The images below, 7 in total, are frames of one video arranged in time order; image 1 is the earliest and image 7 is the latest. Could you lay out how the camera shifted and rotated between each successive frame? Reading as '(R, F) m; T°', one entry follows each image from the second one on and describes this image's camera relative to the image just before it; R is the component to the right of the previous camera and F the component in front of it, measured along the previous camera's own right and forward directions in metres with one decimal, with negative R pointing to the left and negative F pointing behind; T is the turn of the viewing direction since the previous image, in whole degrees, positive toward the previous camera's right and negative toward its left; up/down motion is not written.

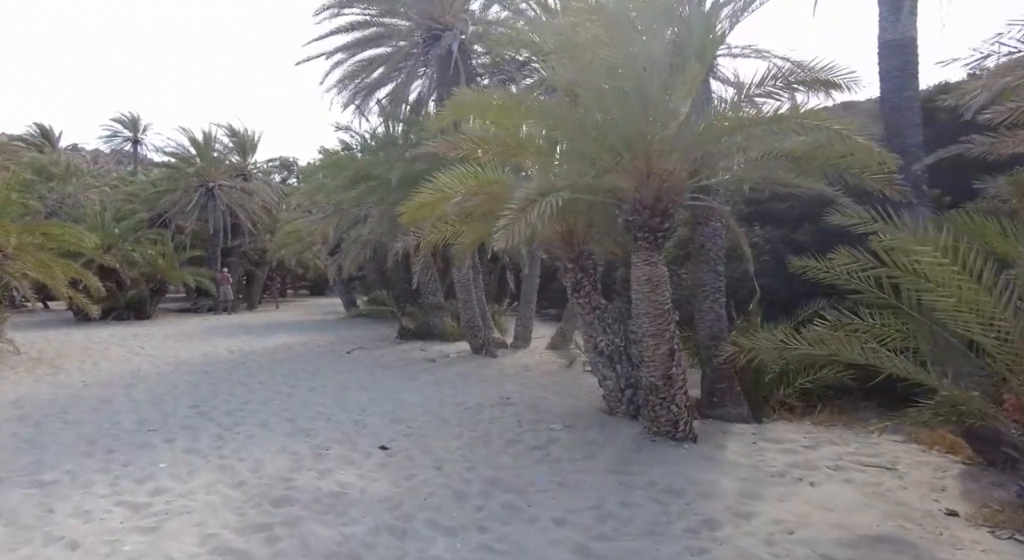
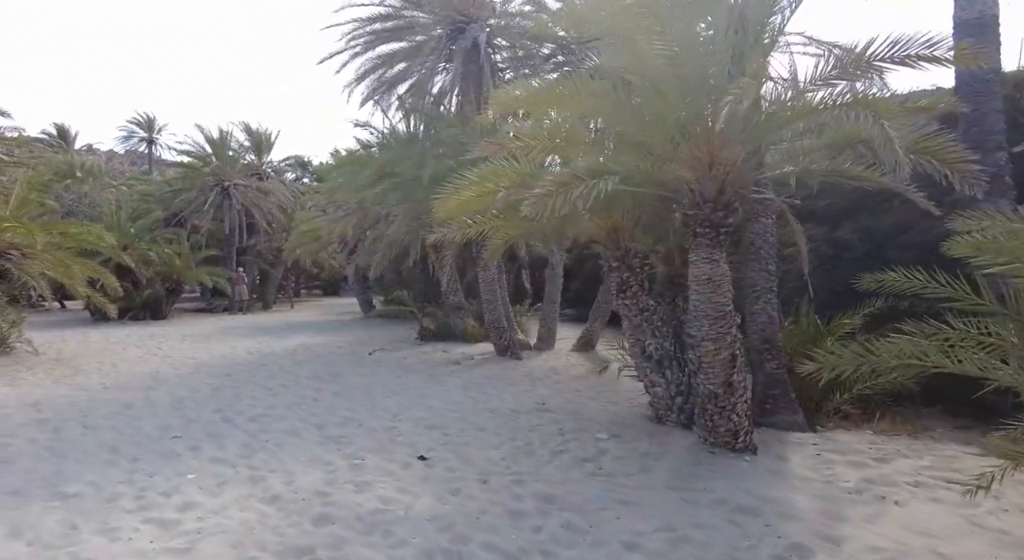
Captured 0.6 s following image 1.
(-0.3, +0.3) m; -1°
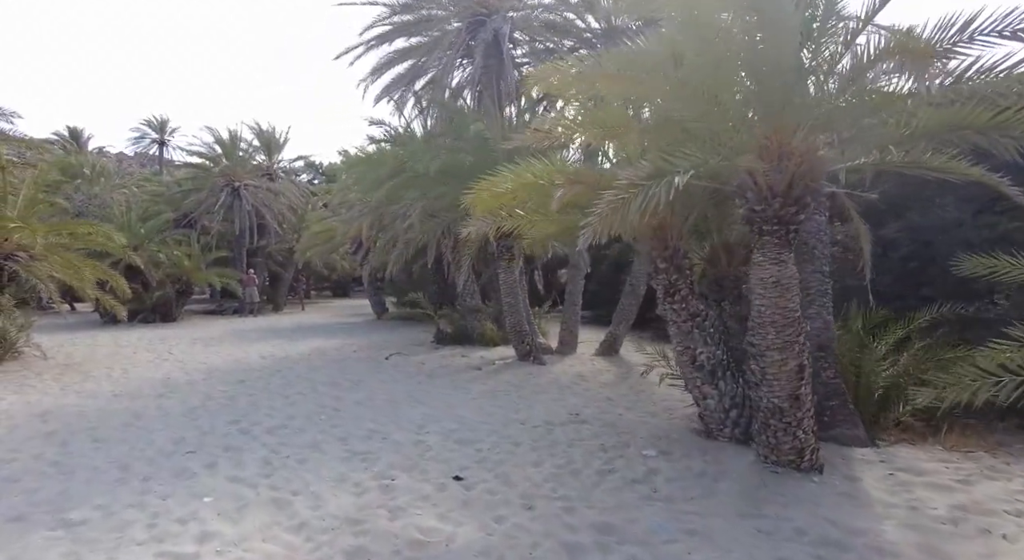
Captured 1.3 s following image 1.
(-0.3, +0.4) m; -1°
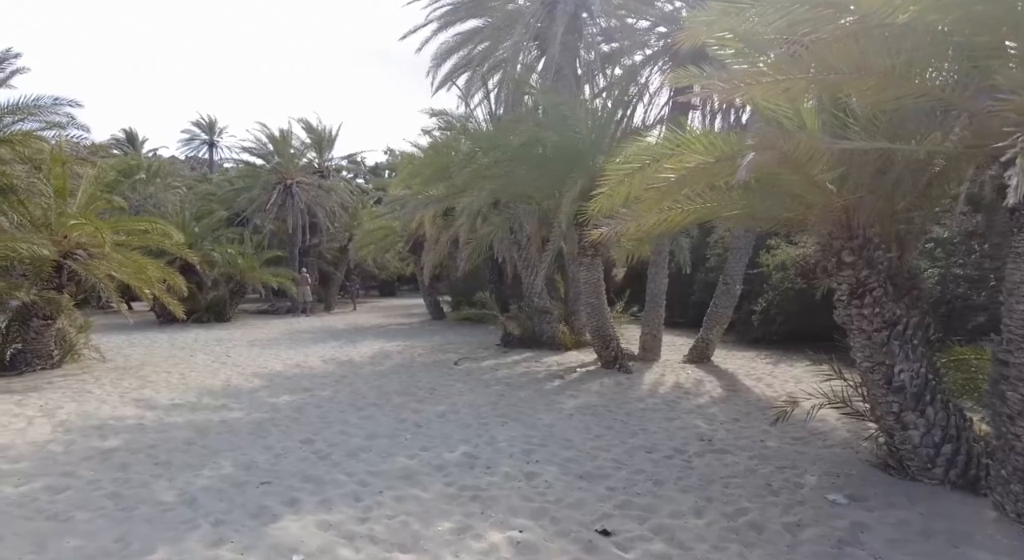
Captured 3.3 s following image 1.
(-0.7, +0.9) m; -4°
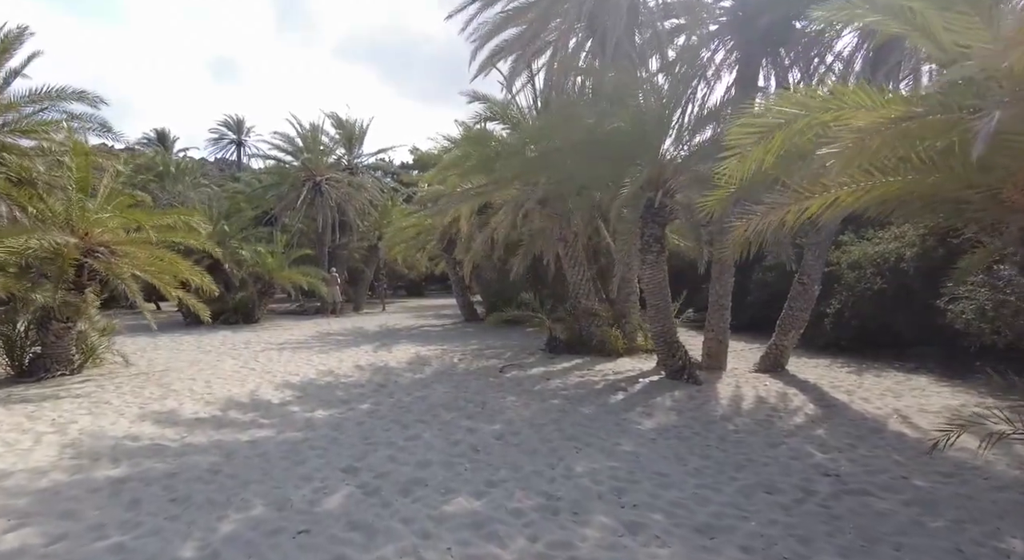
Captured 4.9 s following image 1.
(-0.4, +0.9) m; -2°
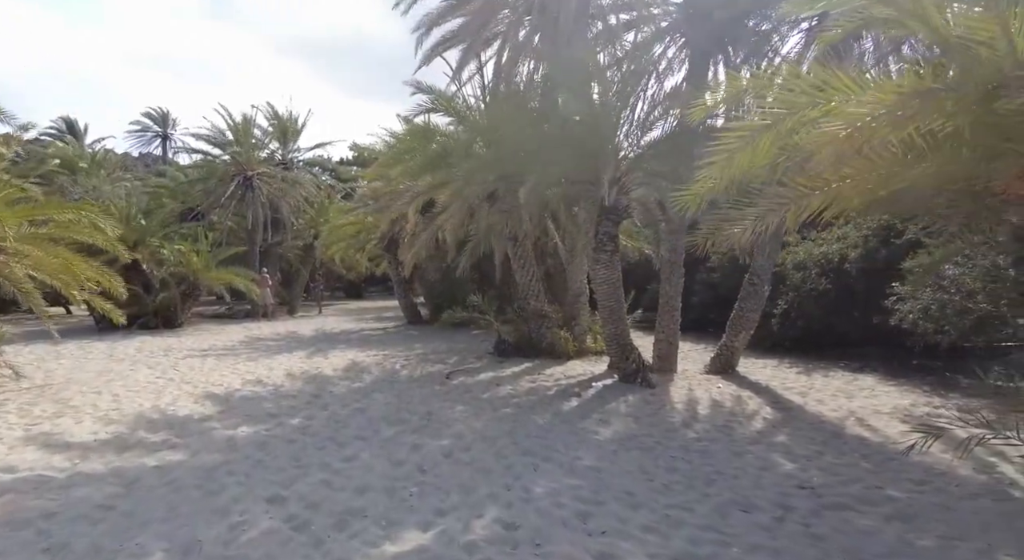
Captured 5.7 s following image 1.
(-0.1, +0.5) m; +6°
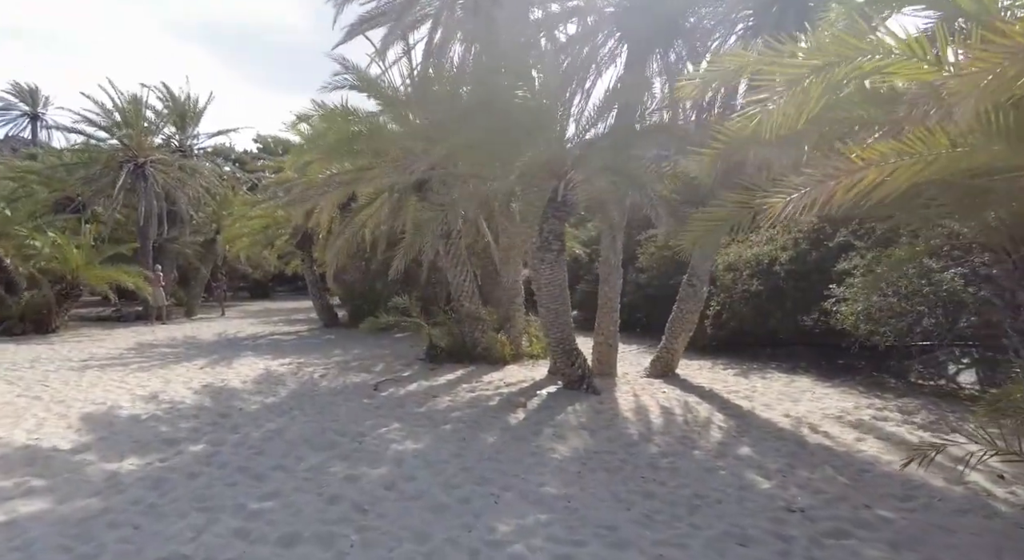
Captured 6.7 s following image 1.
(-0.3, +0.6) m; +8°
